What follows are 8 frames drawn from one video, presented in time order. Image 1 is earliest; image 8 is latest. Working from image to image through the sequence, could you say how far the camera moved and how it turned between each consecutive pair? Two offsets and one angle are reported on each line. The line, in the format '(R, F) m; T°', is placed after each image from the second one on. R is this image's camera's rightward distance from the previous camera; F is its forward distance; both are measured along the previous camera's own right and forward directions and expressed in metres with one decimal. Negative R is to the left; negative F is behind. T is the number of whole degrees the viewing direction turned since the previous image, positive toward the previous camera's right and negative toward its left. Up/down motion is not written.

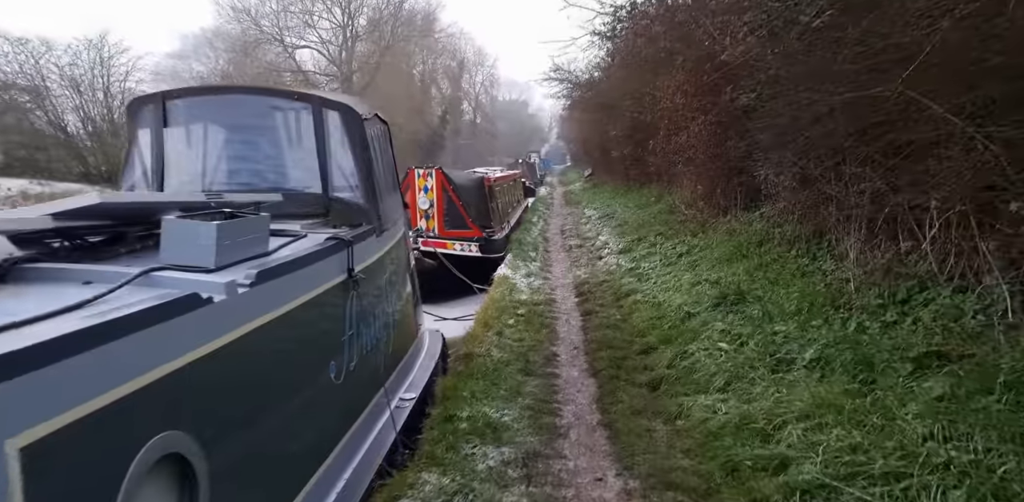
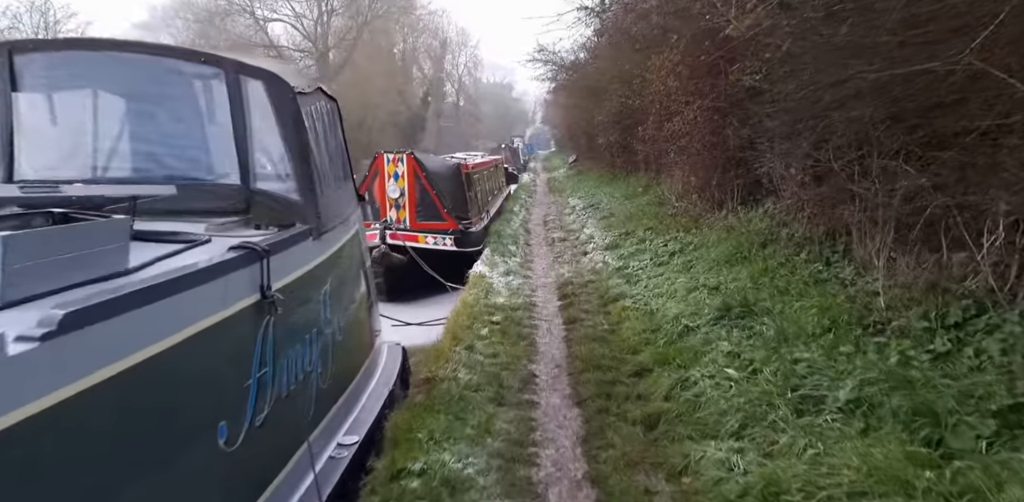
(+0.1, +0.9) m; +1°
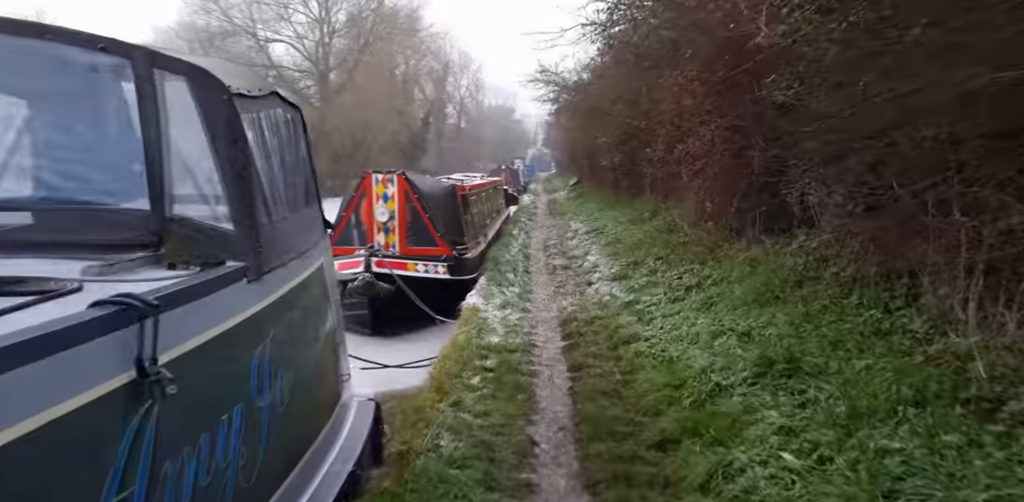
(0.0, +1.0) m; 0°
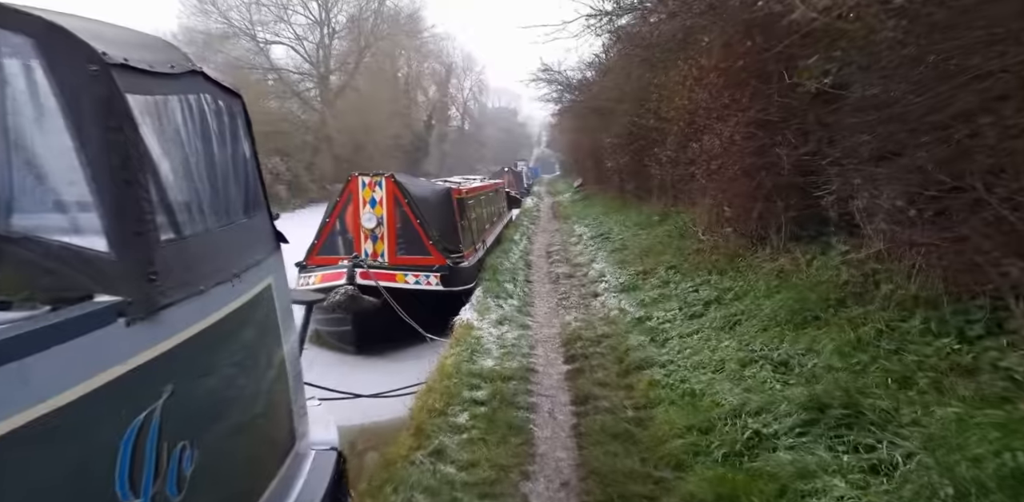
(+0.1, +0.9) m; 0°
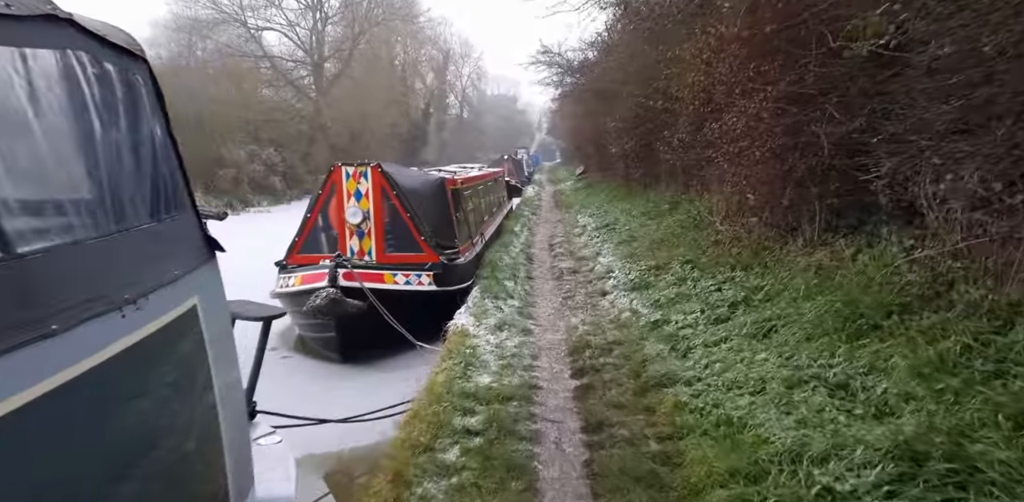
(0.0, +0.9) m; 0°
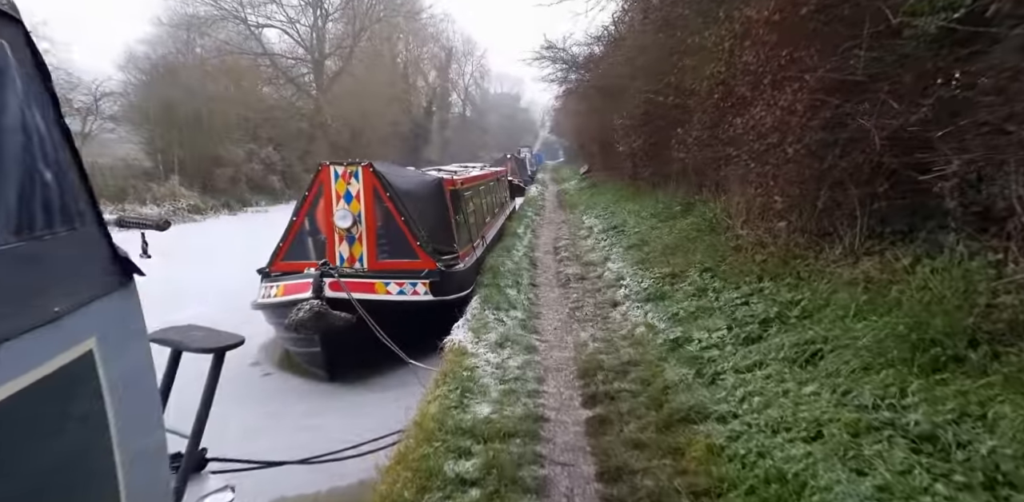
(0.0, +0.8) m; 0°
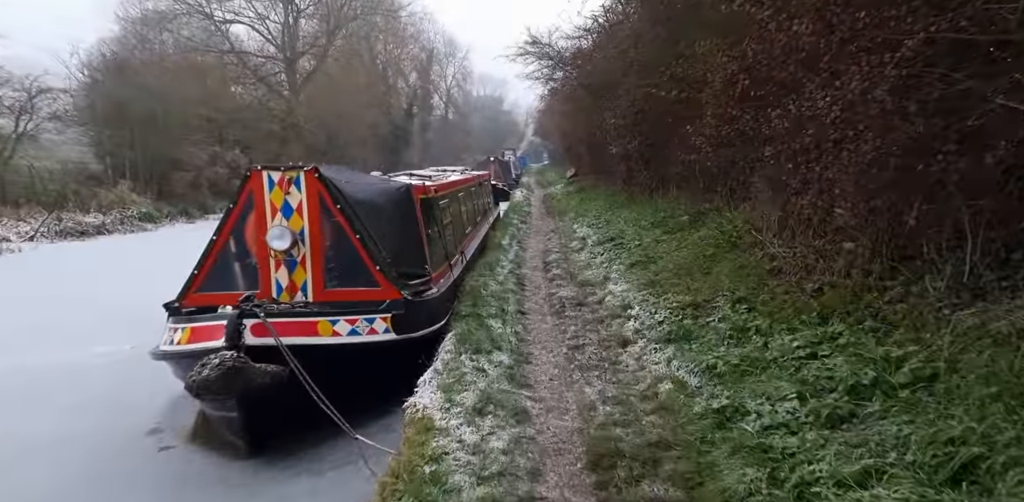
(0.0, +1.8) m; +1°
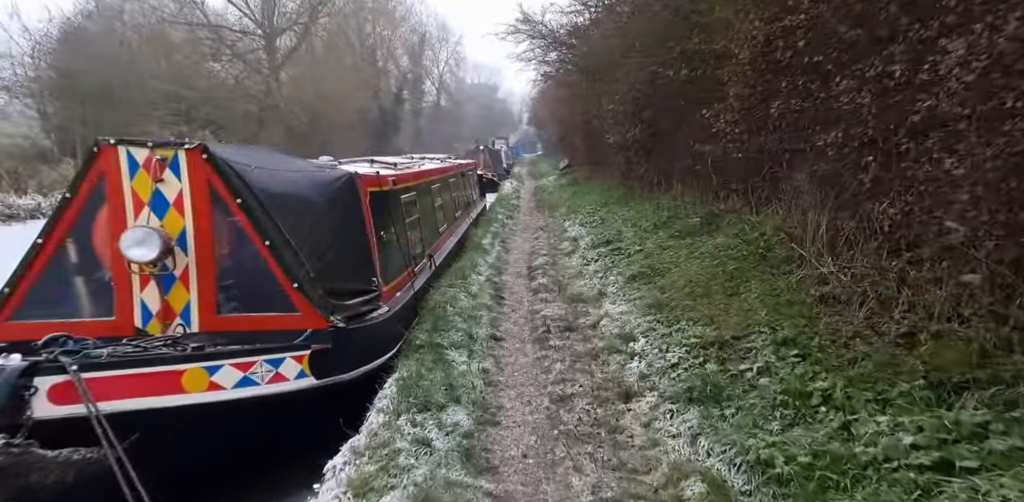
(+0.2, +2.0) m; +1°
